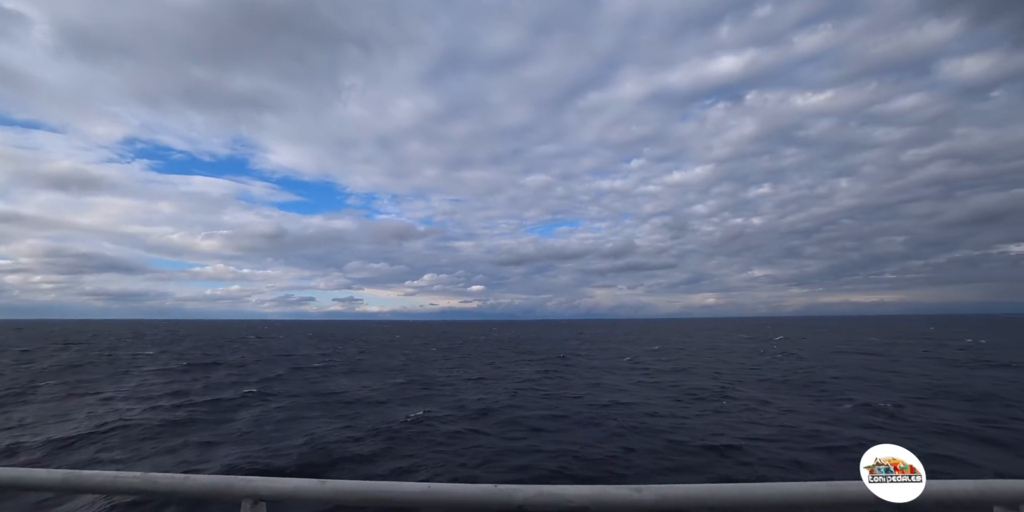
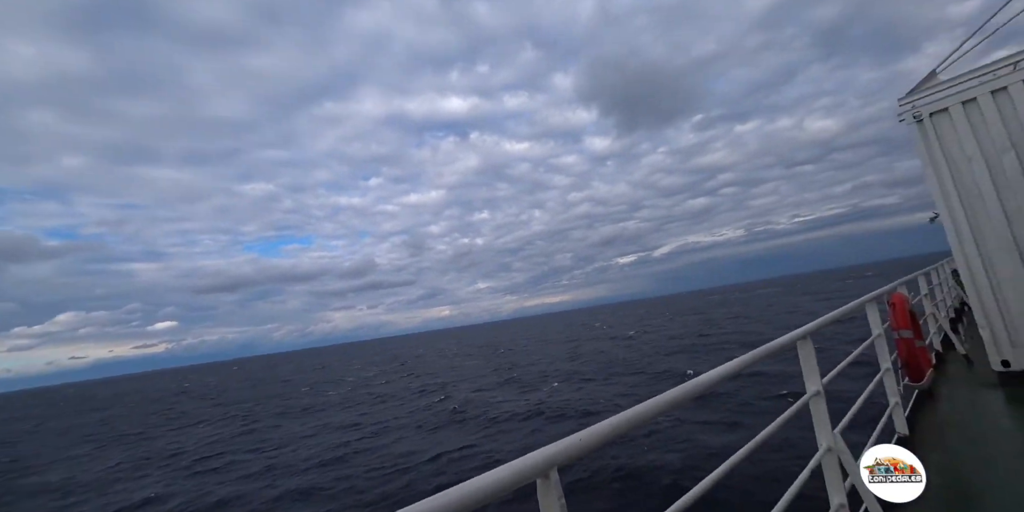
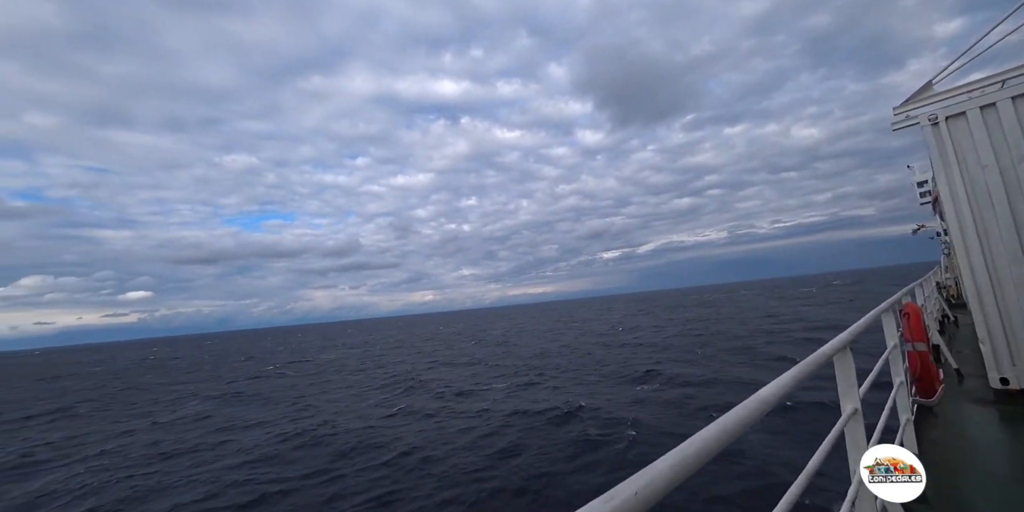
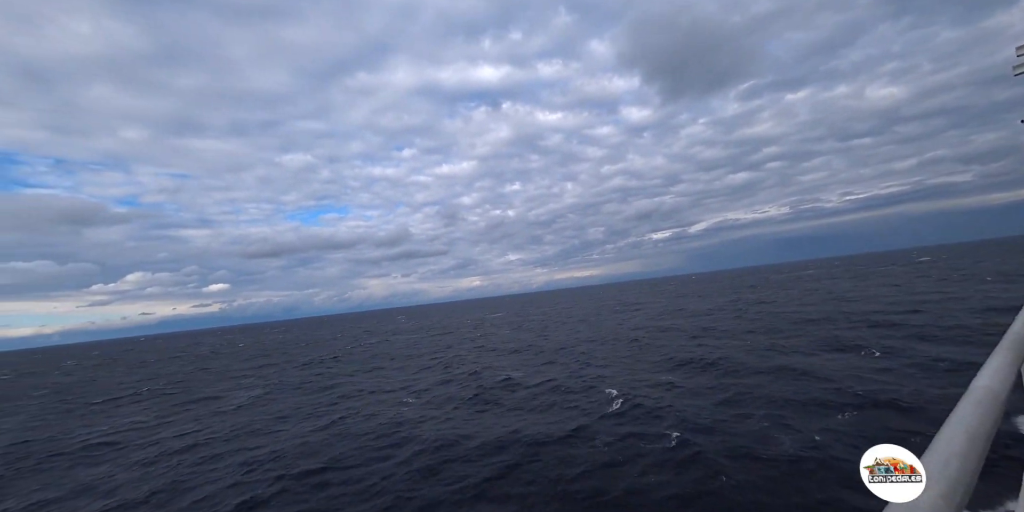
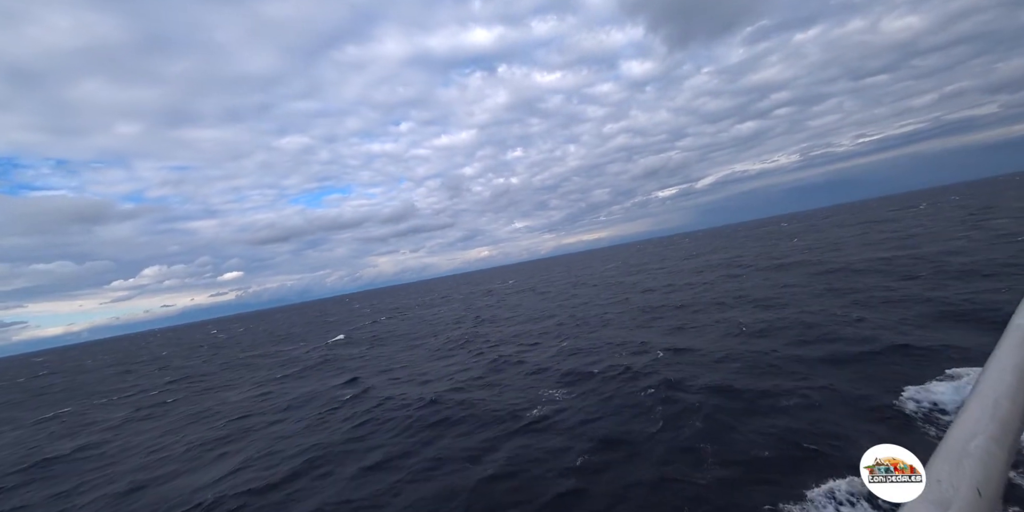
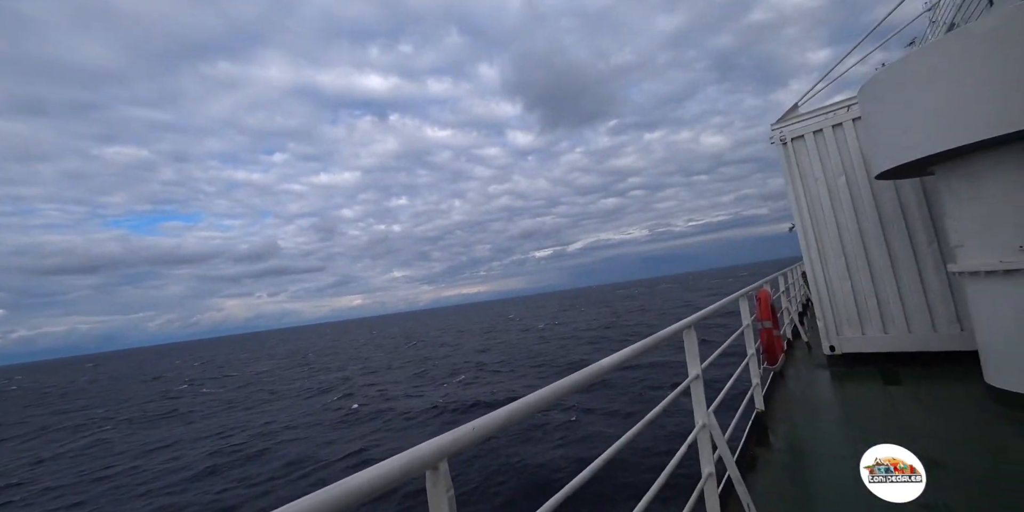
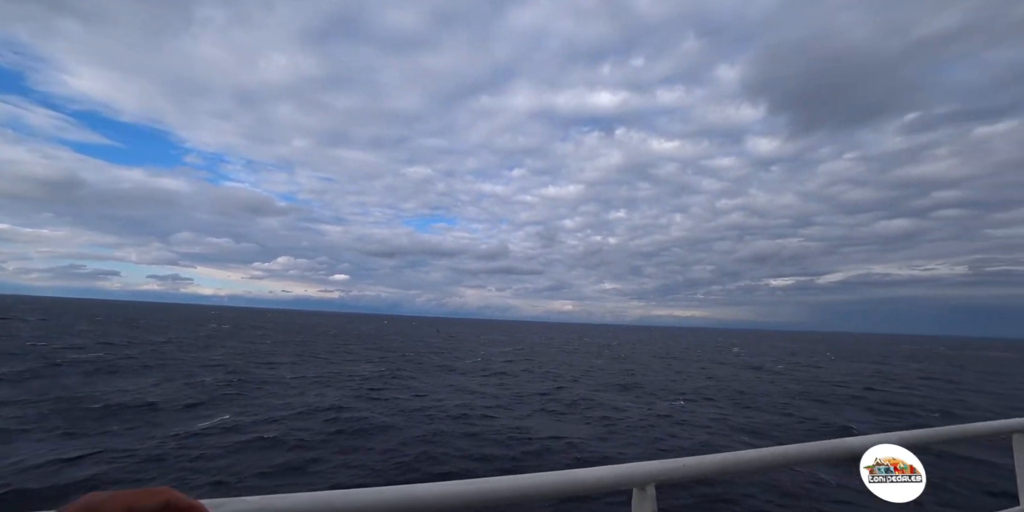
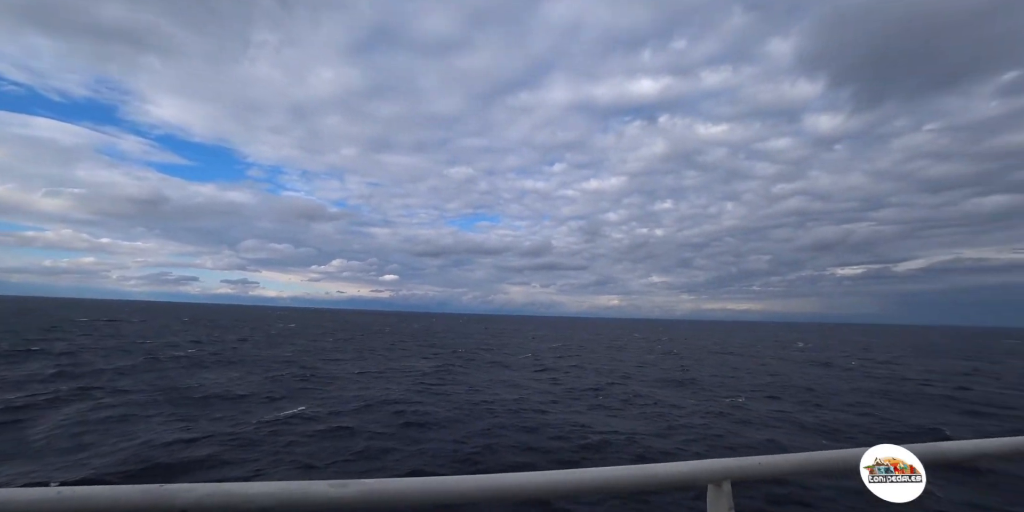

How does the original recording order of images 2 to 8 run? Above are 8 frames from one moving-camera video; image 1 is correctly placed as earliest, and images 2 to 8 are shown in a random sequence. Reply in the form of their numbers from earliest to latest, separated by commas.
8, 7, 2, 6, 3, 4, 5
